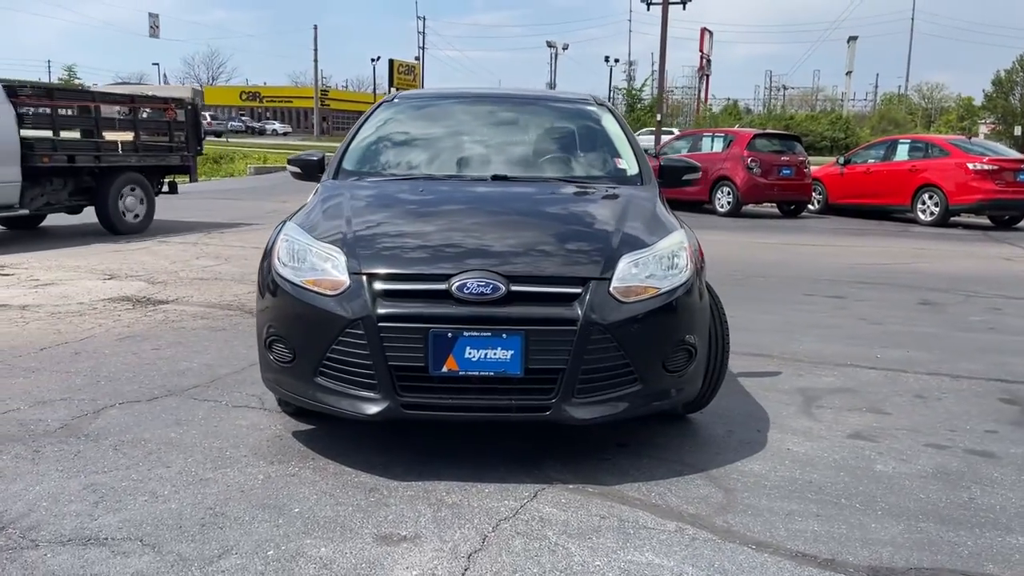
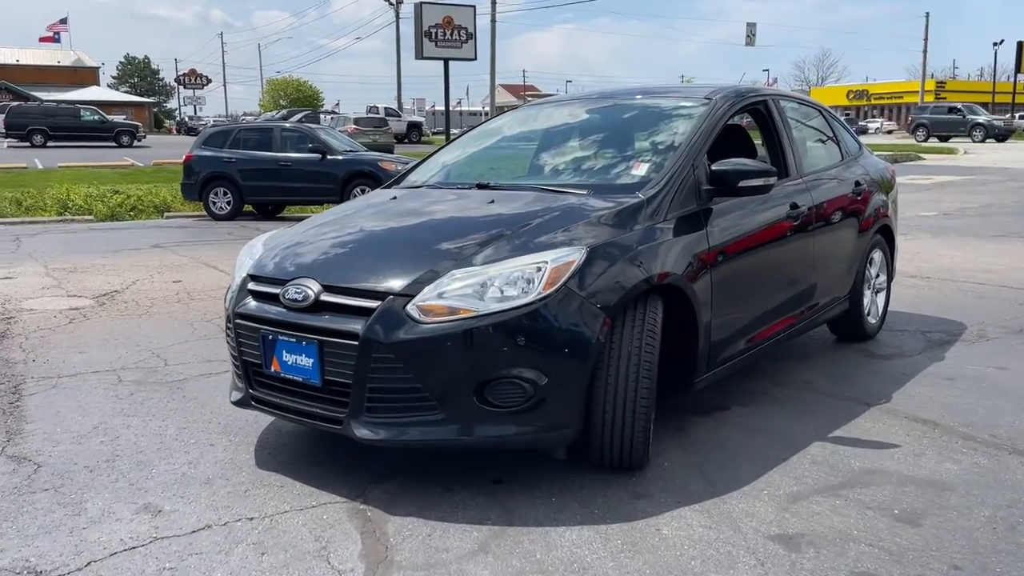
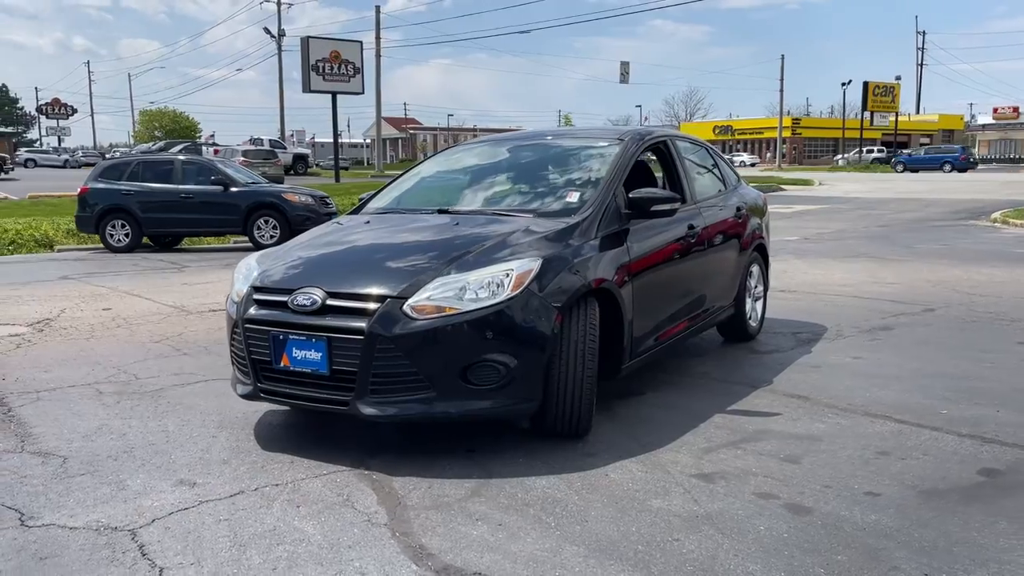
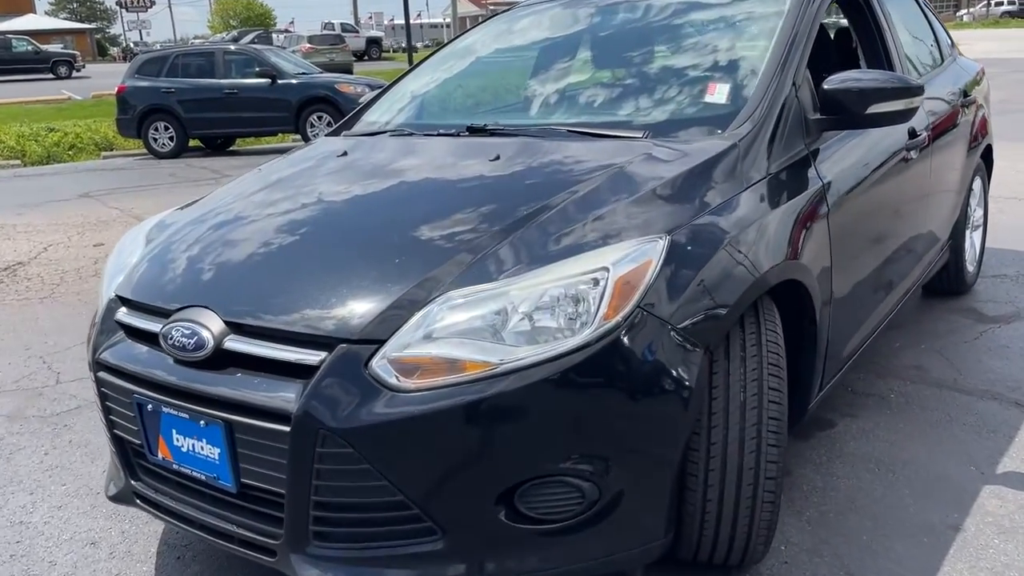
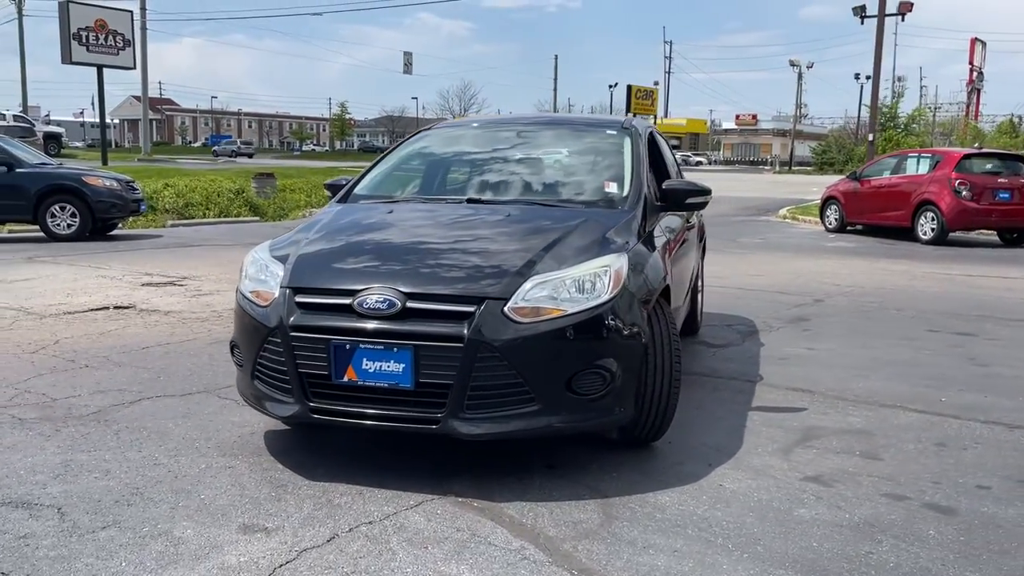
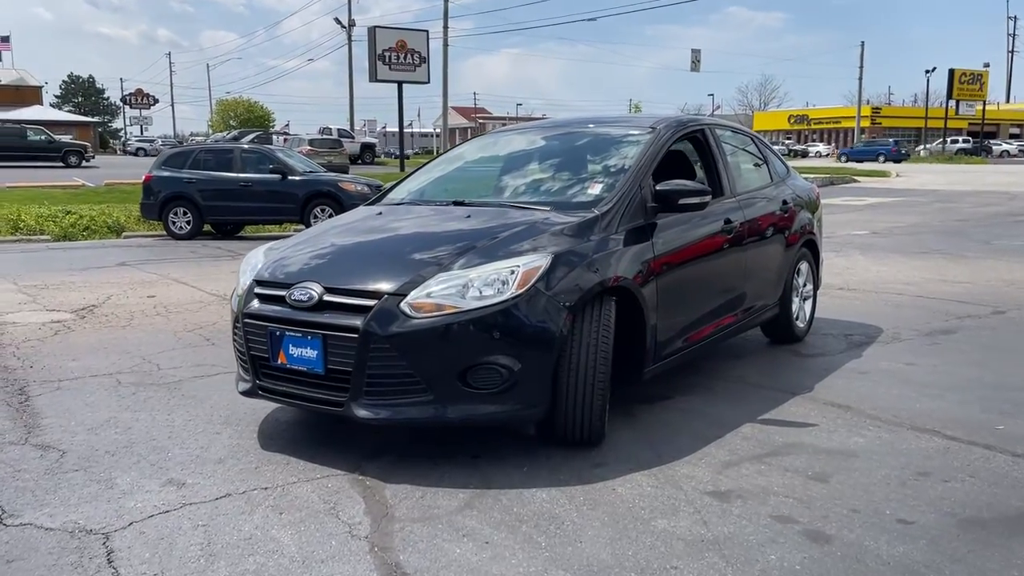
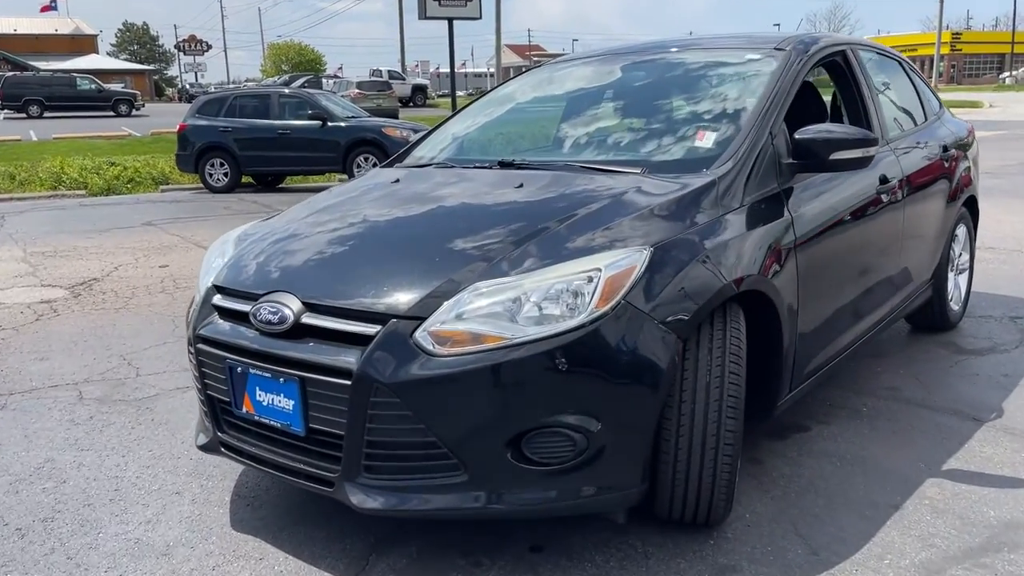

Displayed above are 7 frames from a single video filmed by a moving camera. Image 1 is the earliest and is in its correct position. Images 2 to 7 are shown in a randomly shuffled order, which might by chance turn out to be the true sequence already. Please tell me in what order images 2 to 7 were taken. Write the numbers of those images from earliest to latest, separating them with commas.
5, 3, 6, 2, 7, 4
